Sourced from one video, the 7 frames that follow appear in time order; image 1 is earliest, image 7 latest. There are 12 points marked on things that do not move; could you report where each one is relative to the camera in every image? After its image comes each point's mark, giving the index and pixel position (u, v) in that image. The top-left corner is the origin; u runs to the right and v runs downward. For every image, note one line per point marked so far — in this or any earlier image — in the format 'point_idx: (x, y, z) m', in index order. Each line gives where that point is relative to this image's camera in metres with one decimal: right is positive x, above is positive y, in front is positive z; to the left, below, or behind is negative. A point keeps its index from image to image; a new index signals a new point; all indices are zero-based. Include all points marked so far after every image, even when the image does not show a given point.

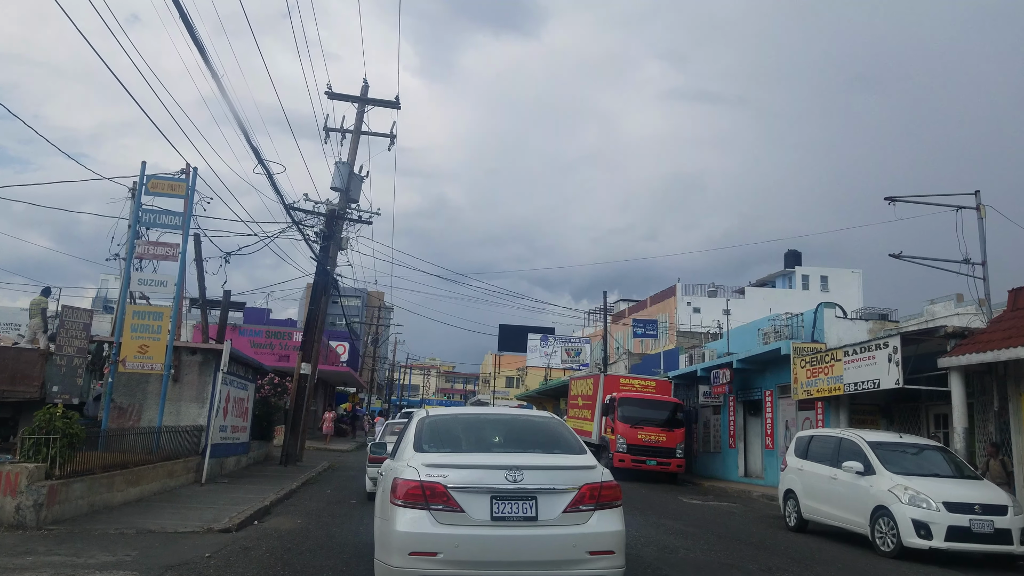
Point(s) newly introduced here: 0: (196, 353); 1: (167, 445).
0: (-6.7, -1.4, +16.0) m
1: (-6.5, -3.0, +14.5) m
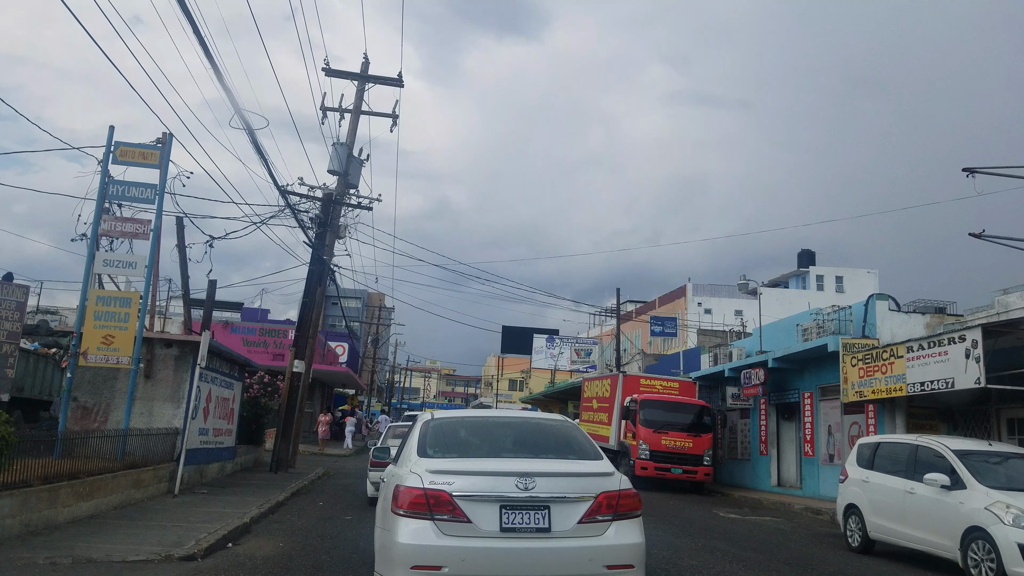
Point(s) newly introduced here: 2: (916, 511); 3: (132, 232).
0: (-6.4, -1.1, +14.2) m
1: (-6.2, -2.7, +12.7) m
2: (+6.6, -3.7, +12.4) m
3: (-6.6, +1.0, +13.2) m
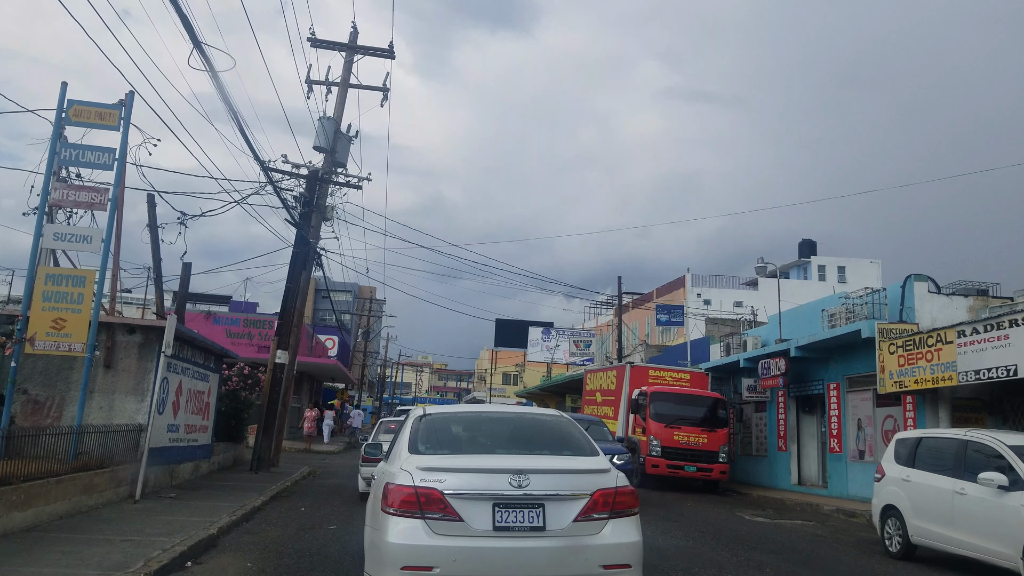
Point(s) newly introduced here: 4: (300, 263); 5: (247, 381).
0: (-6.3, -0.7, +12.6) m
1: (-6.1, -2.4, +11.1) m
2: (+6.7, -3.3, +11.1) m
3: (-6.5, +1.3, +11.7) m
4: (-5.3, +0.6, +19.1) m
5: (-6.8, -2.4, +19.5) m
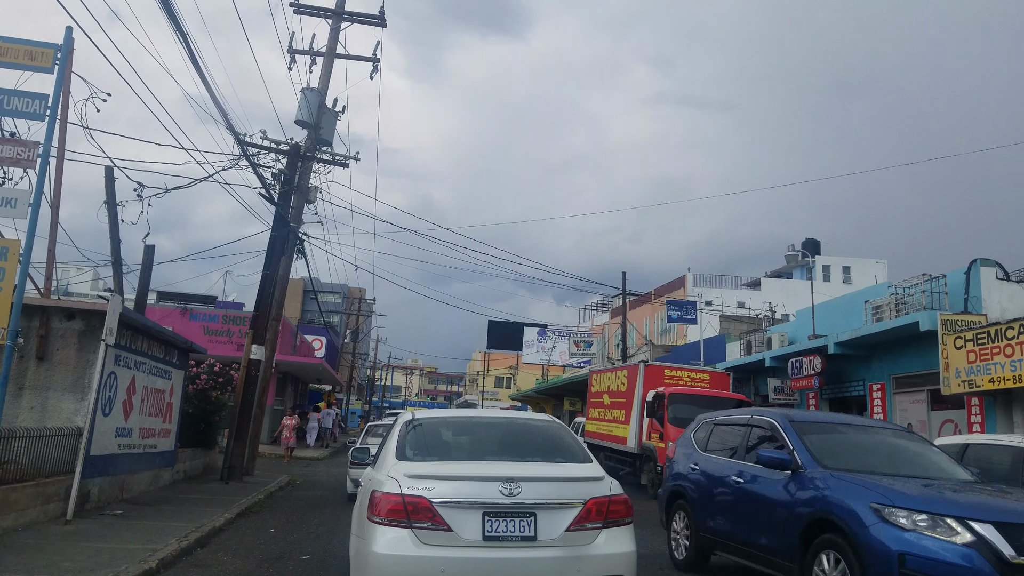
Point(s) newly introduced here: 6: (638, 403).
0: (-6.1, -0.4, +10.6) m
1: (-5.9, -2.0, +9.1) m
2: (+6.9, -3.0, +9.2) m
3: (-6.3, +1.6, +9.7) m
4: (-5.3, +0.9, +17.1) m
5: (-6.8, -2.1, +17.5) m
6: (+3.1, -2.8, +18.7) m
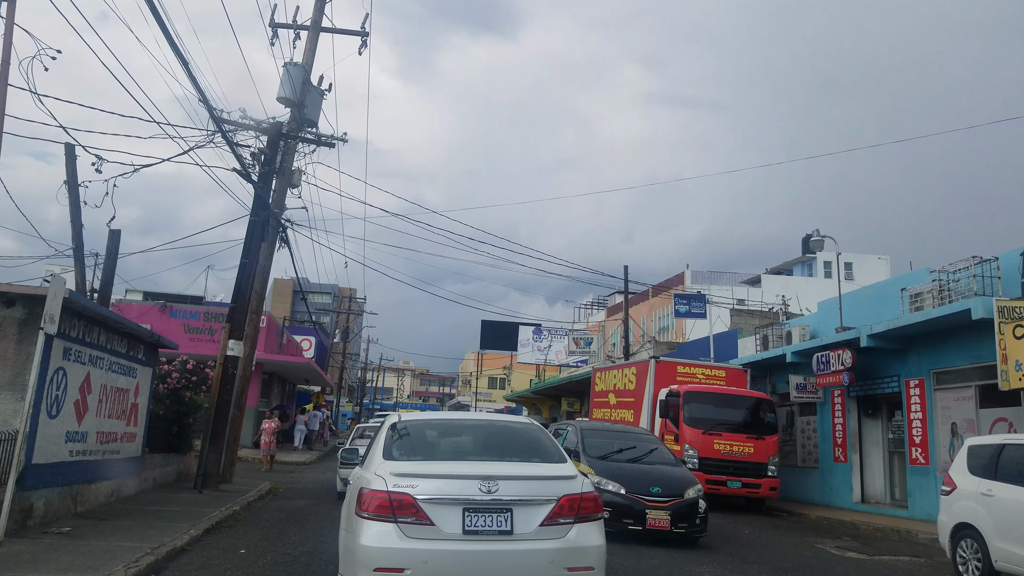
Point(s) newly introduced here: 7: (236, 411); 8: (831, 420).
0: (-6.0, -0.2, +9.2) m
1: (-5.8, -1.8, +7.7) m
2: (+7.0, -2.8, +7.9) m
3: (-6.2, +1.9, +8.2) m
4: (-5.2, +1.1, +15.7) m
5: (-6.7, -1.9, +16.0) m
6: (+3.1, -2.6, +17.3) m
7: (-5.8, -2.6, +15.9) m
8: (+6.9, -2.9, +16.5) m
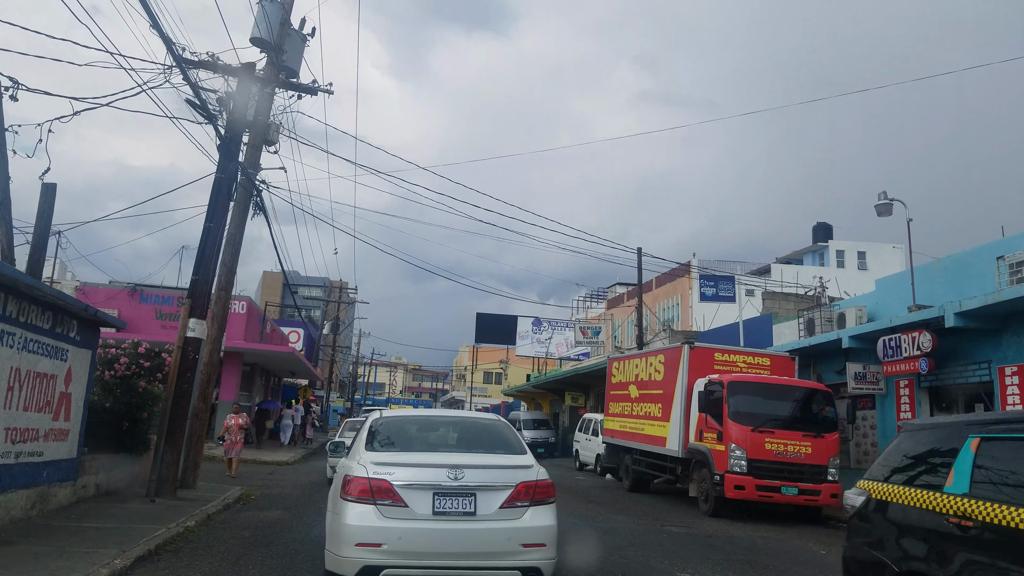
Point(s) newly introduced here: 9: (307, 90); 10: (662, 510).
0: (-5.7, +0.3, +6.7) m
1: (-5.5, -1.3, +5.2) m
2: (+7.3, -2.3, +5.6) m
3: (-5.9, +2.3, +5.7) m
4: (-5.0, +1.6, +13.3) m
5: (-6.5, -1.4, +13.6) m
6: (+3.3, -2.1, +15.0) m
7: (-5.5, -2.1, +13.5) m
8: (+7.2, -2.4, +14.2) m
9: (-4.1, +3.9, +14.9) m
10: (+2.7, -4.0, +13.7) m
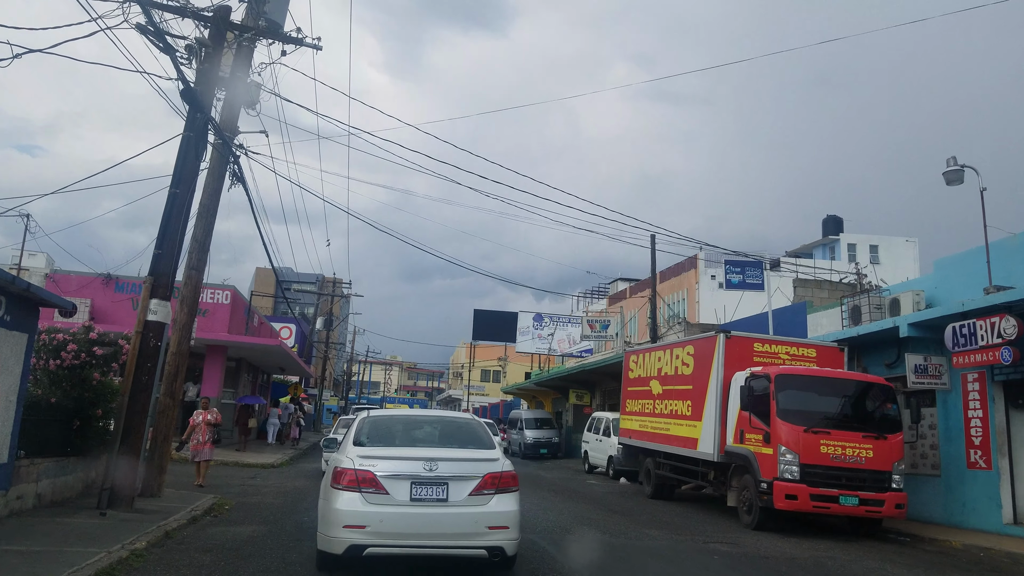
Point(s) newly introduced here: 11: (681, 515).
0: (-5.4, +0.6, +4.9) m
1: (-5.2, -1.0, +3.4) m
2: (+7.6, -2.0, +3.9) m
3: (-5.6, +2.7, +3.9) m
4: (-4.7, +2.0, +11.4) m
5: (-6.3, -1.0, +11.8) m
6: (+3.6, -1.8, +13.2) m
7: (-5.3, -1.7, +11.7) m
8: (+7.4, -2.0, +12.4) m
9: (-3.9, +4.2, +13.1) m
10: (+2.9, -3.7, +11.9) m
11: (+2.9, -3.9, +13.0) m
